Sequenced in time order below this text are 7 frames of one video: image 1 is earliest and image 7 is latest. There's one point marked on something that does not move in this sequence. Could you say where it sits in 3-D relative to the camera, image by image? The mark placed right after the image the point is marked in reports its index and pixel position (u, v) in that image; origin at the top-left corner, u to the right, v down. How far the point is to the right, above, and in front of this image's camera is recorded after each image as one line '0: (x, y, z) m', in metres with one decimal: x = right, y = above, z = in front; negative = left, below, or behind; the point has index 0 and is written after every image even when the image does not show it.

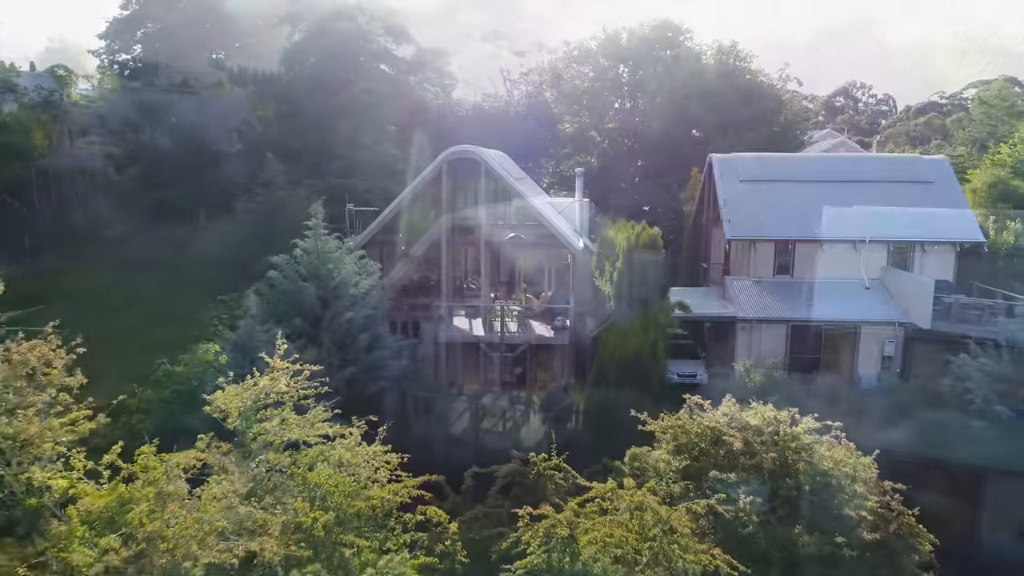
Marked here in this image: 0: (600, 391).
0: (+1.7, -2.0, +17.3) m
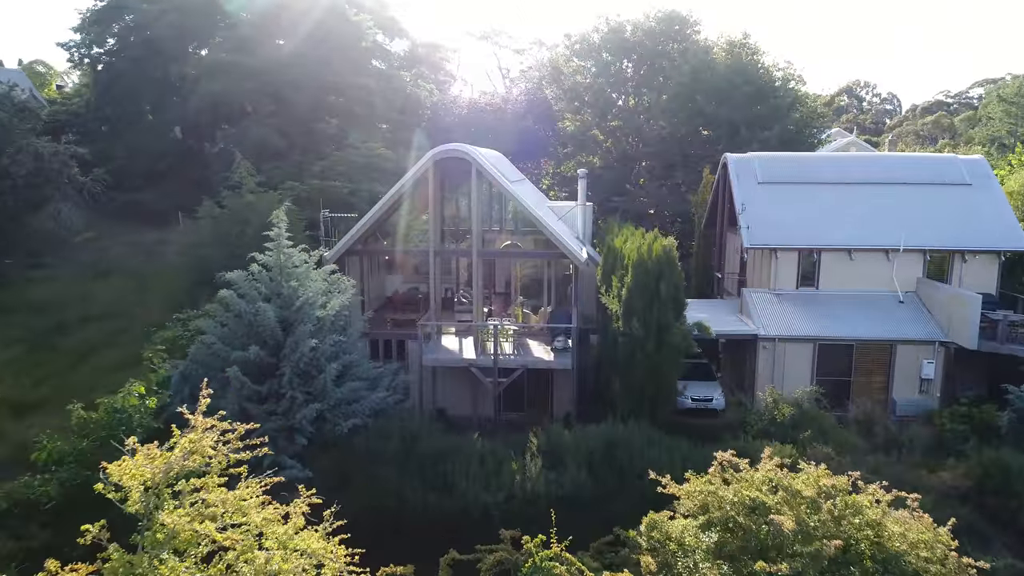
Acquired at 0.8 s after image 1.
0: (+1.6, -2.3, +15.0) m
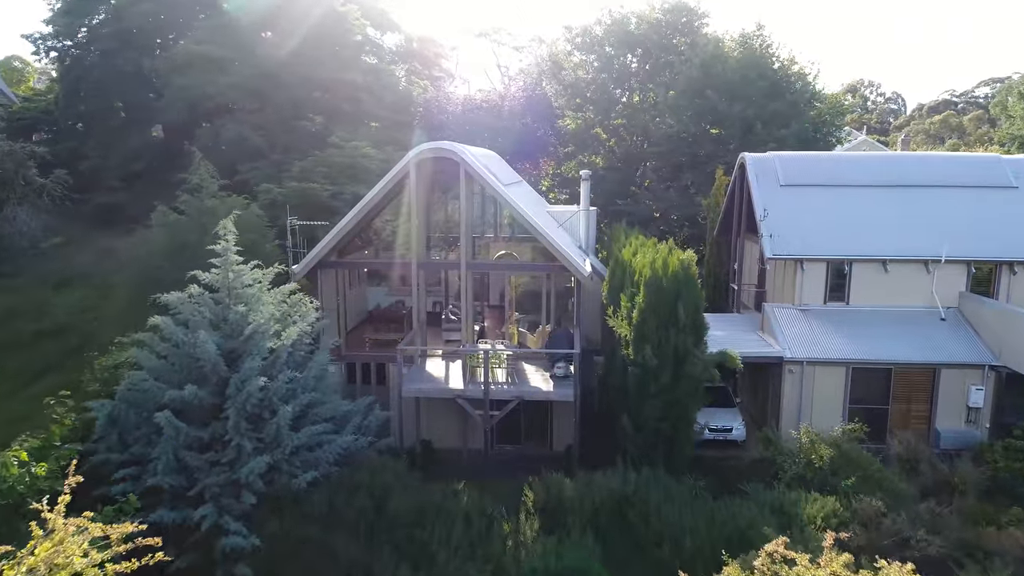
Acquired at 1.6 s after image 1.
0: (+1.5, -2.7, +12.8) m
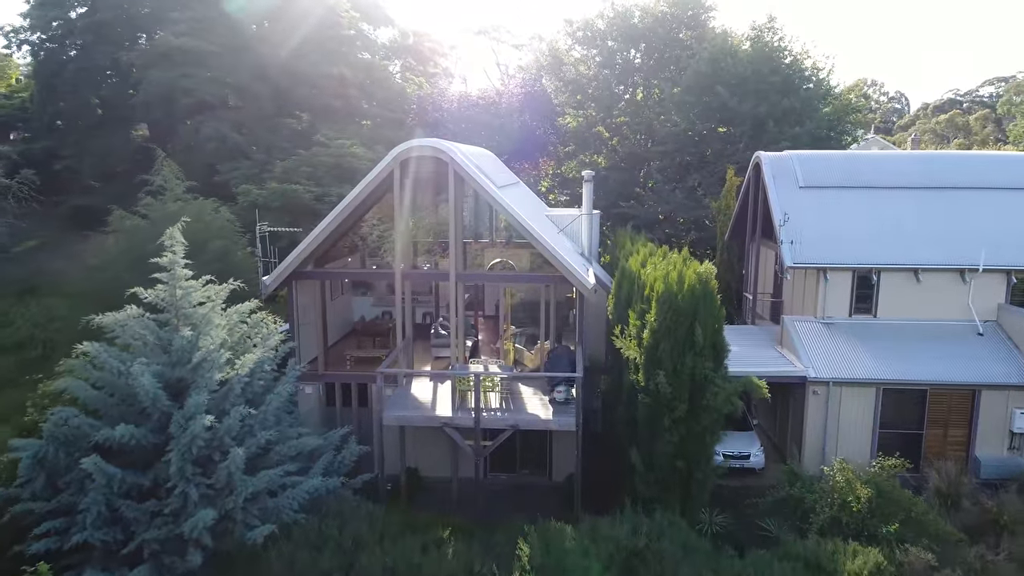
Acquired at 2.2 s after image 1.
0: (+1.4, -2.9, +11.1) m
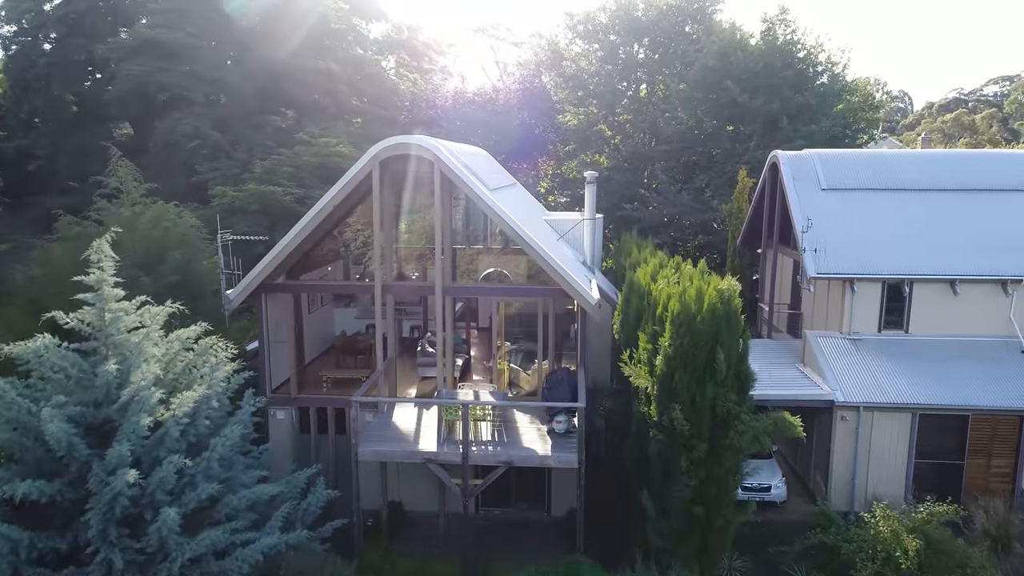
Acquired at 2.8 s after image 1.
0: (+1.3, -3.1, +9.4) m
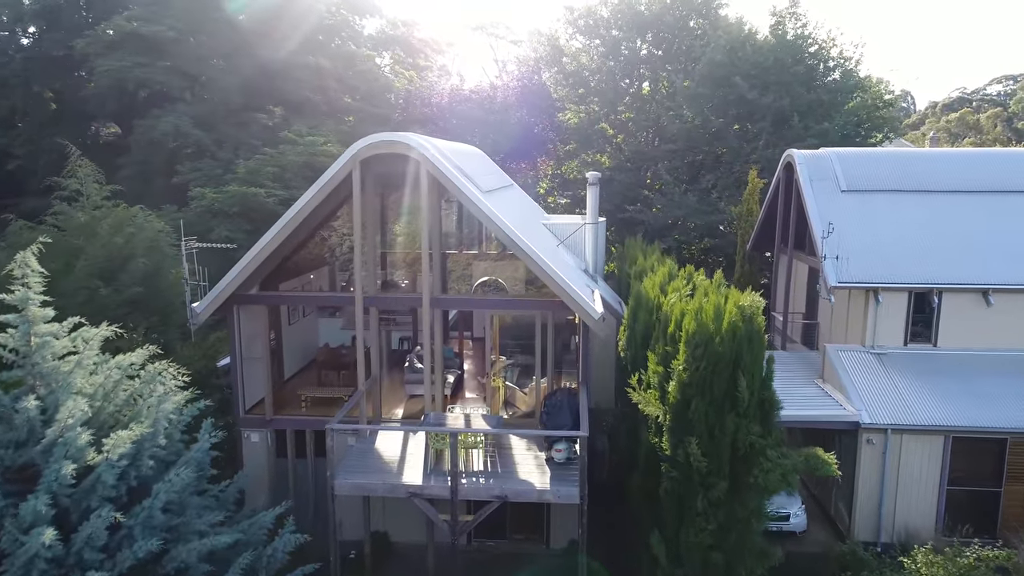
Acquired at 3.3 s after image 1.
0: (+1.2, -3.3, +8.2) m
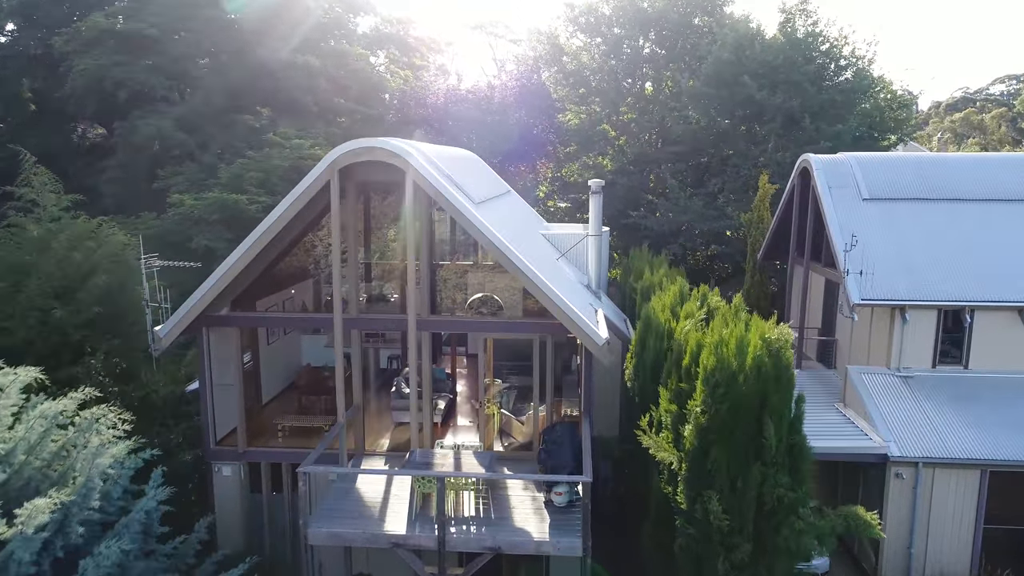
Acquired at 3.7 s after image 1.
0: (+1.2, -3.5, +7.0) m
